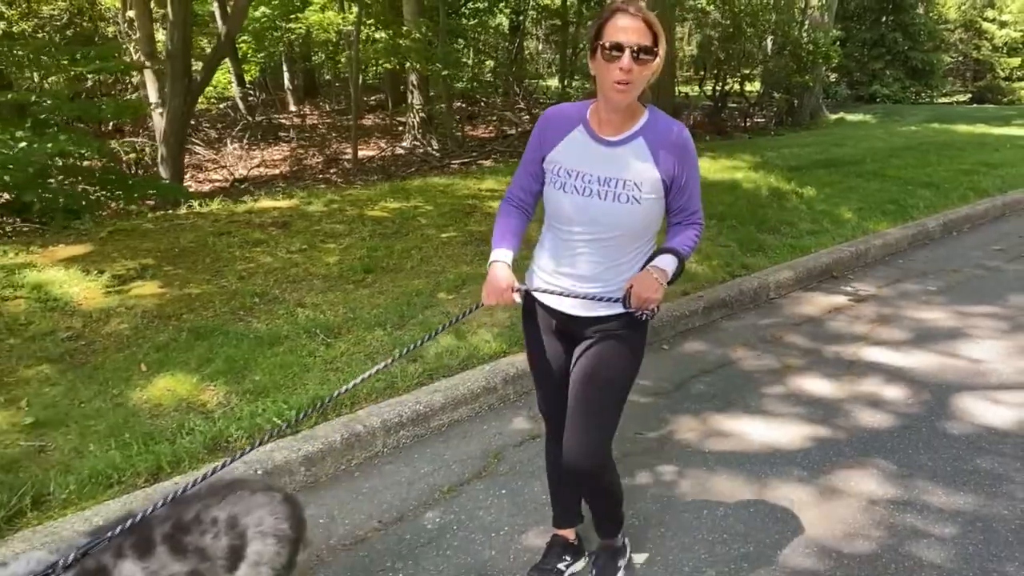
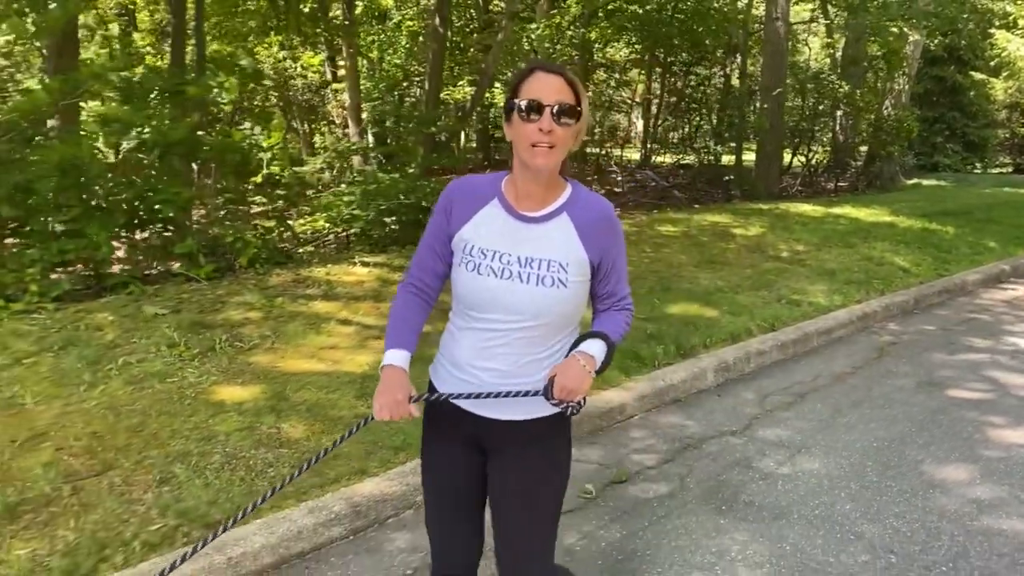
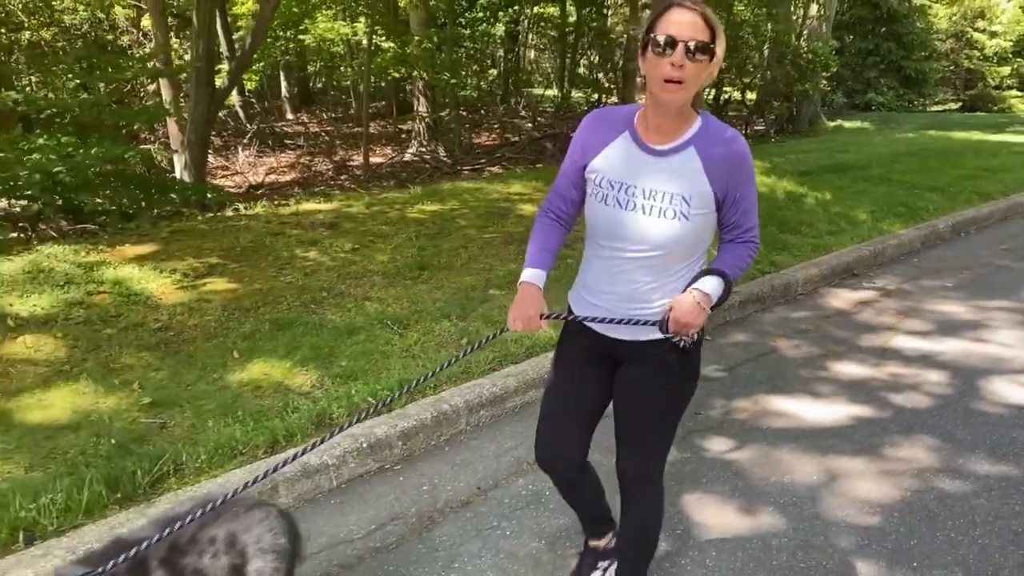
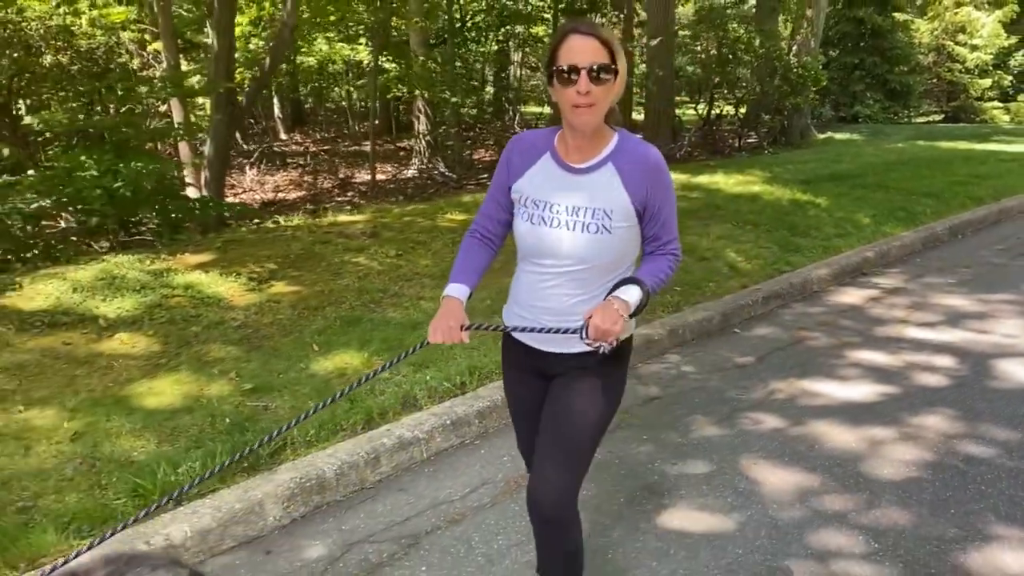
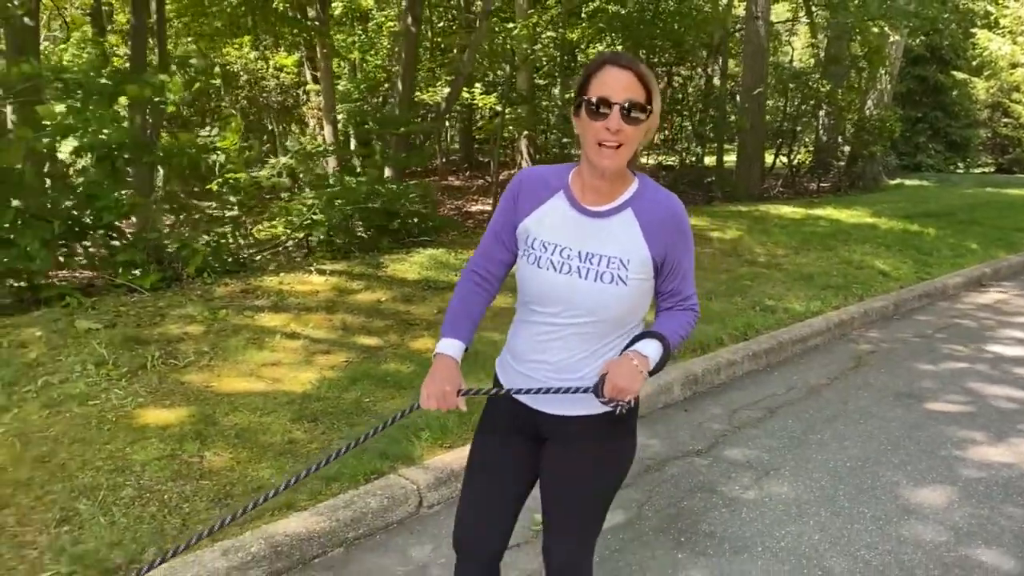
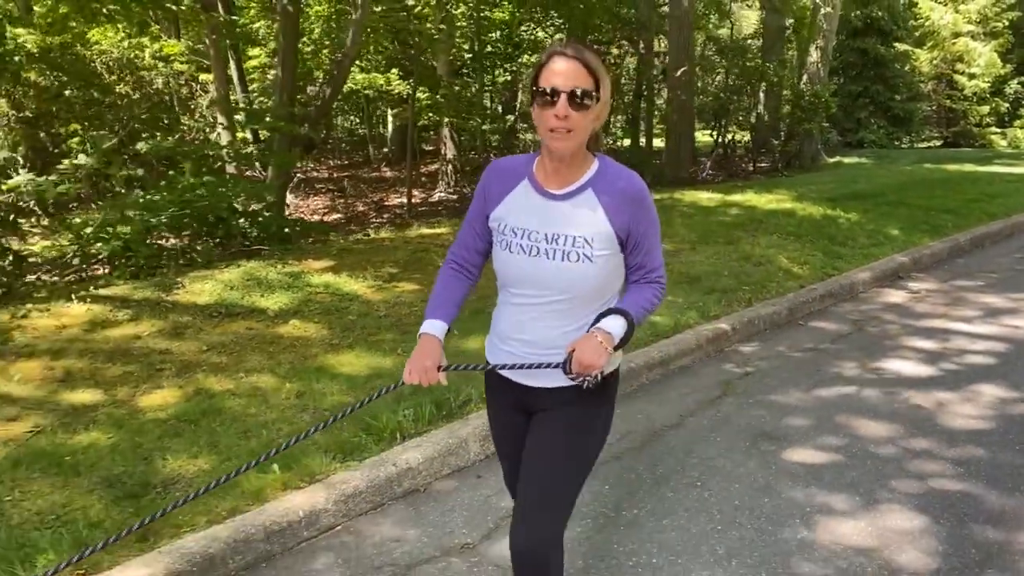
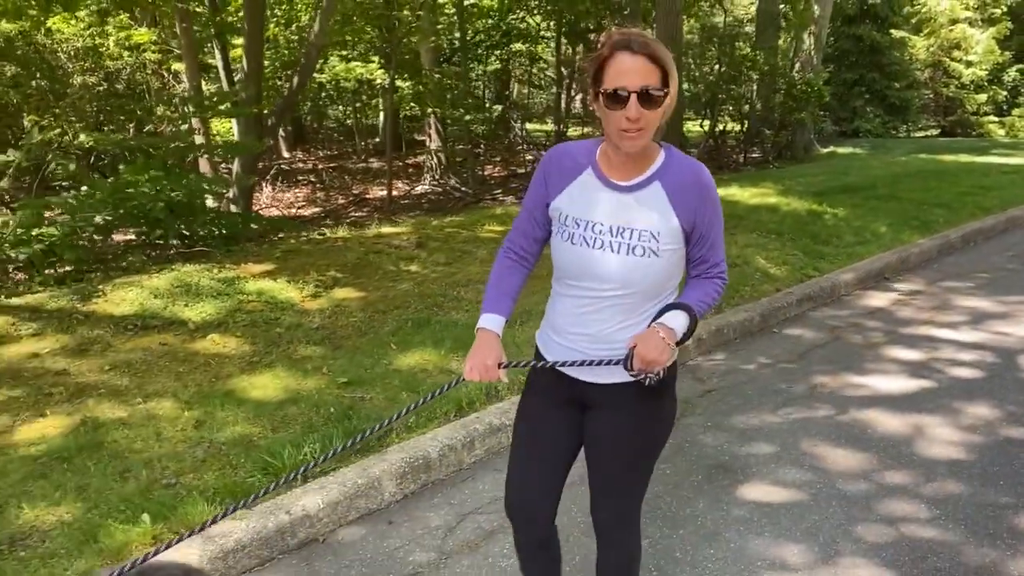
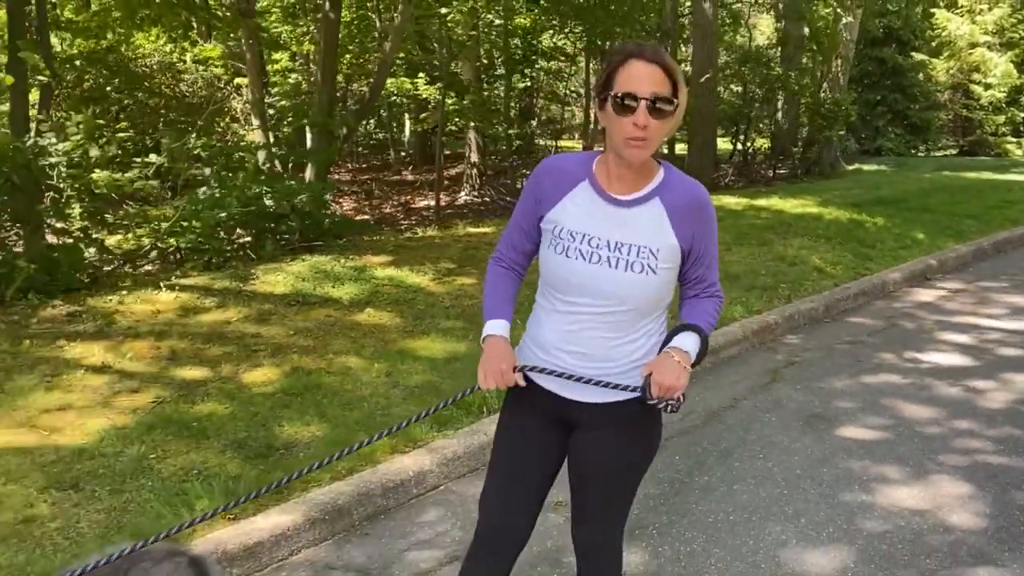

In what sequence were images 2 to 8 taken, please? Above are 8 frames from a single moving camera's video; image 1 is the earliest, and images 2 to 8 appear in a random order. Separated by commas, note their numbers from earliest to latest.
3, 4, 7, 6, 8, 5, 2
